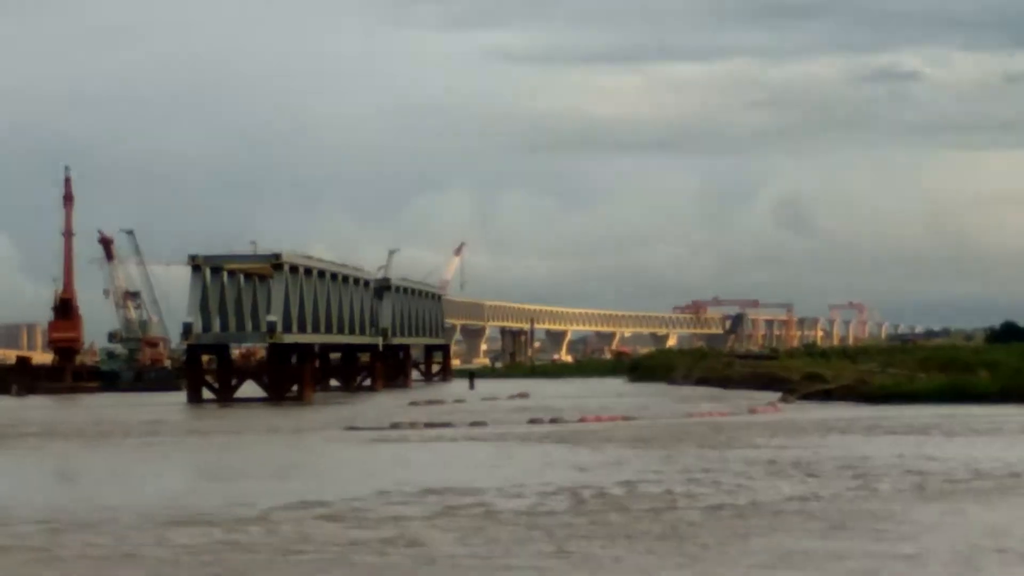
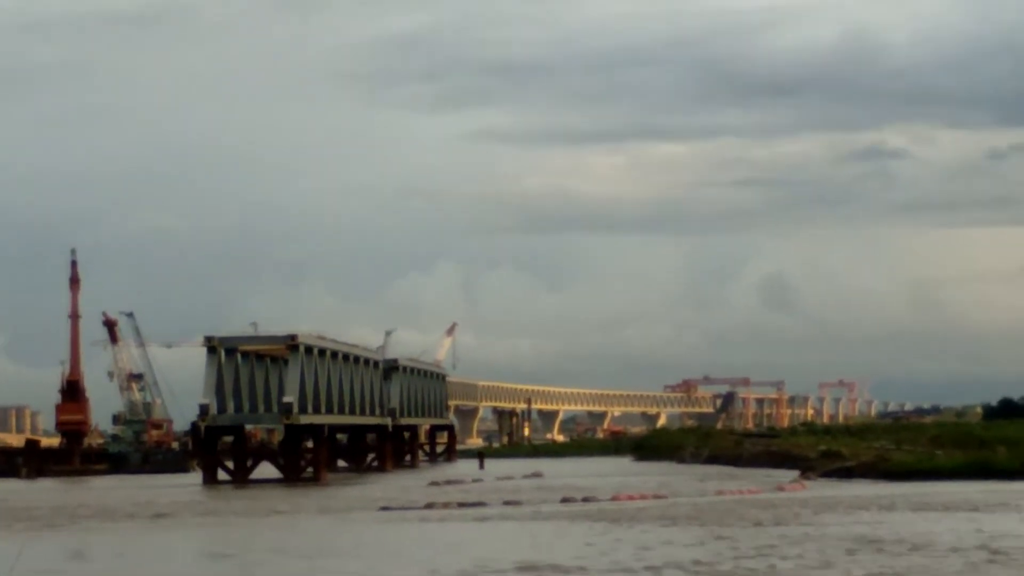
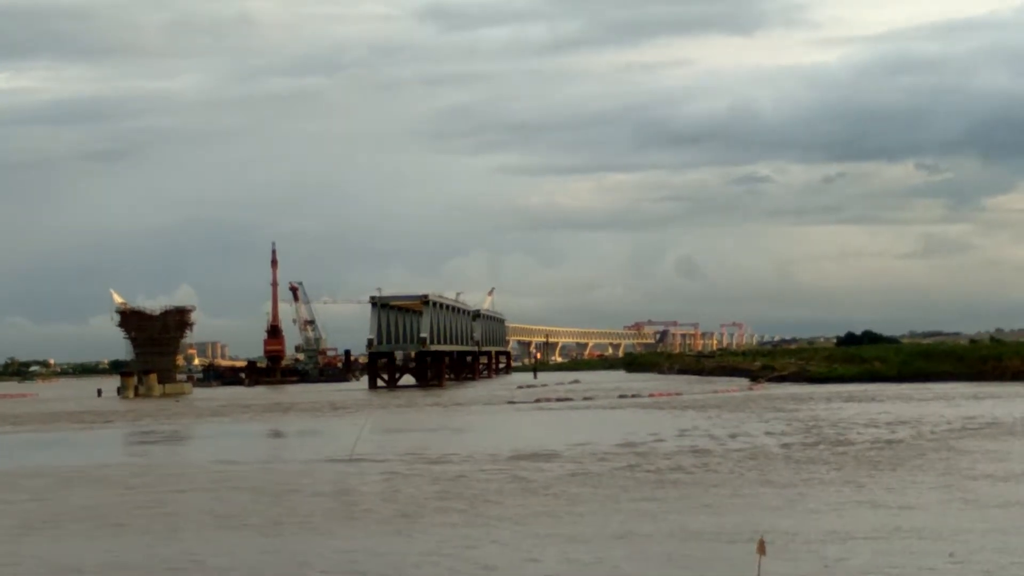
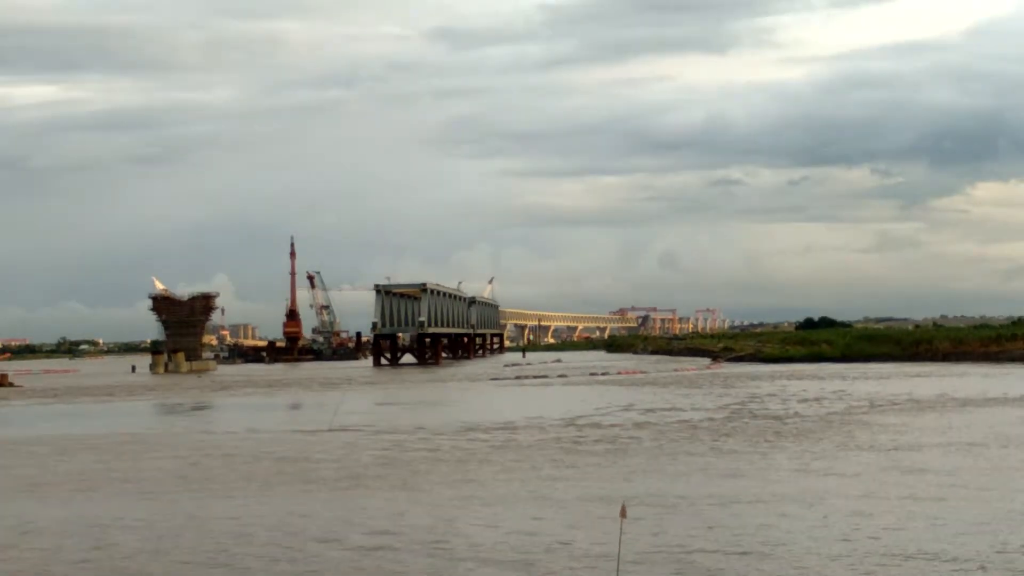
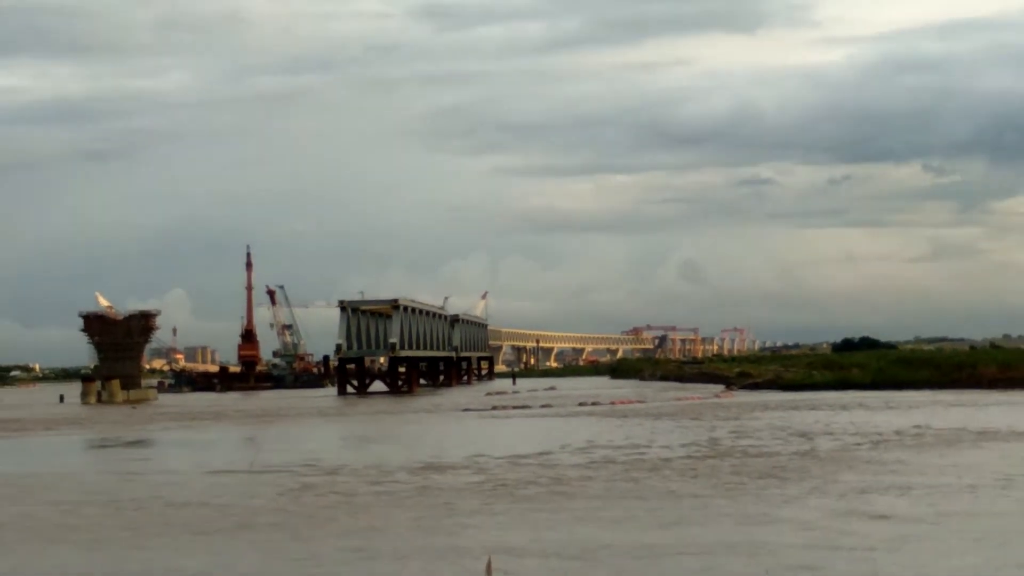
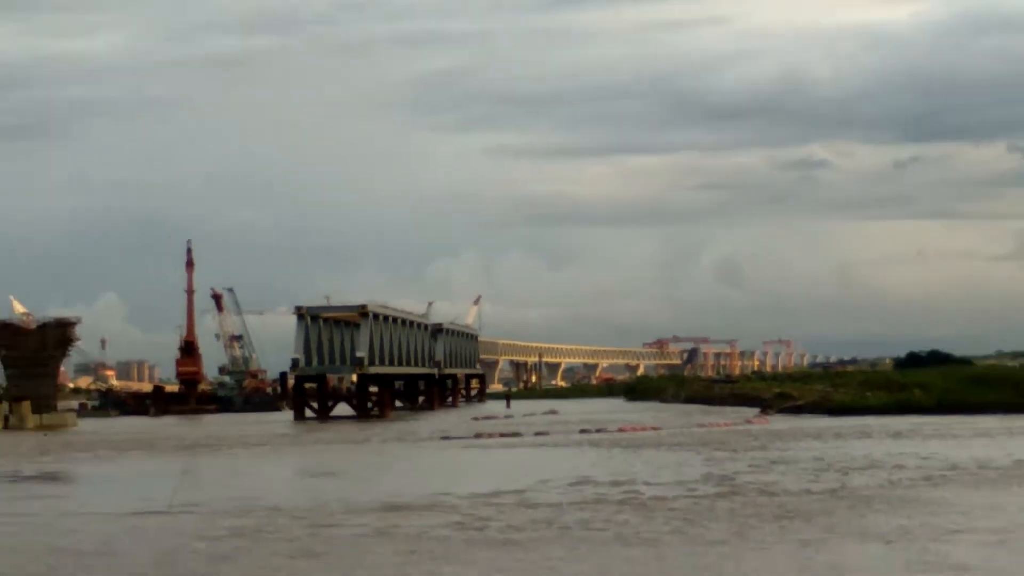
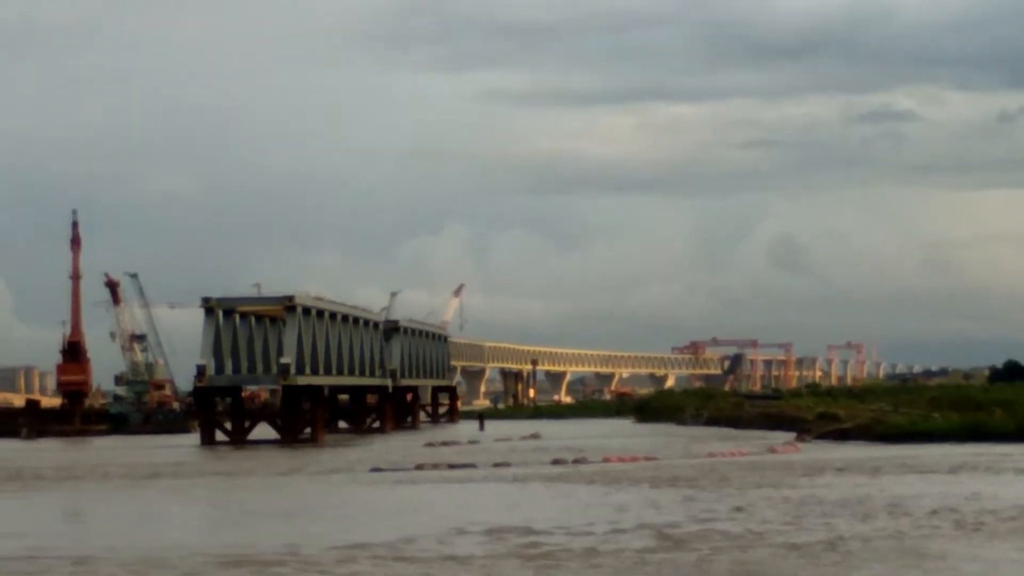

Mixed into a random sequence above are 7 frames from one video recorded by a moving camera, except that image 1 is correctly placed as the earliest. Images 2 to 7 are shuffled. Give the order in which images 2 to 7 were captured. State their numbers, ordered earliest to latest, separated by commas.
7, 2, 6, 5, 4, 3
